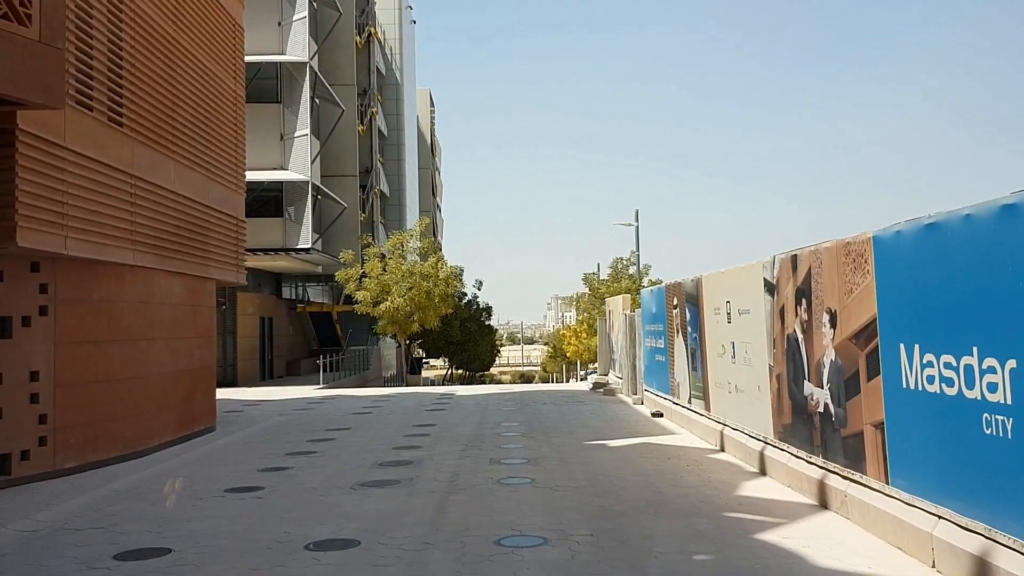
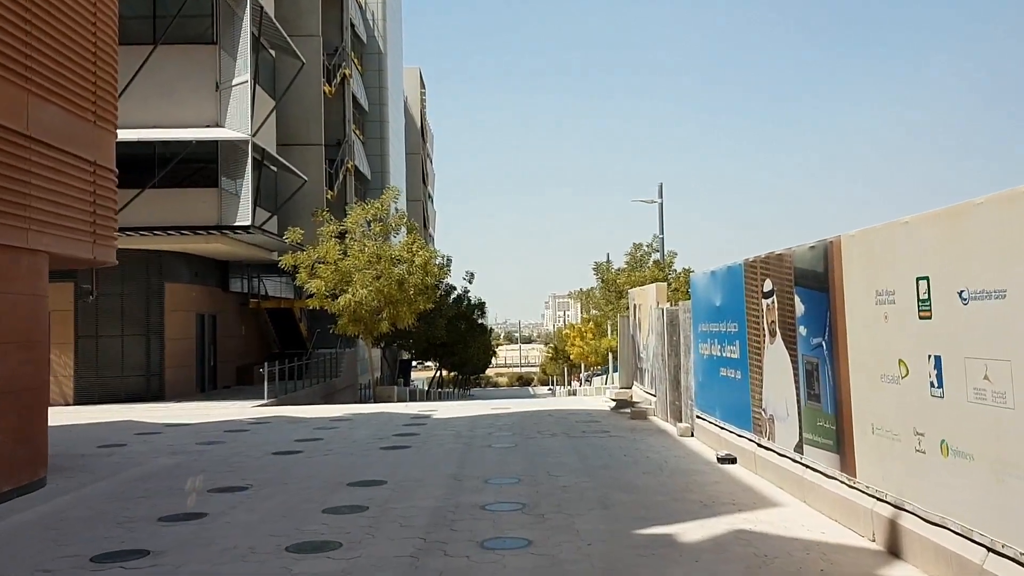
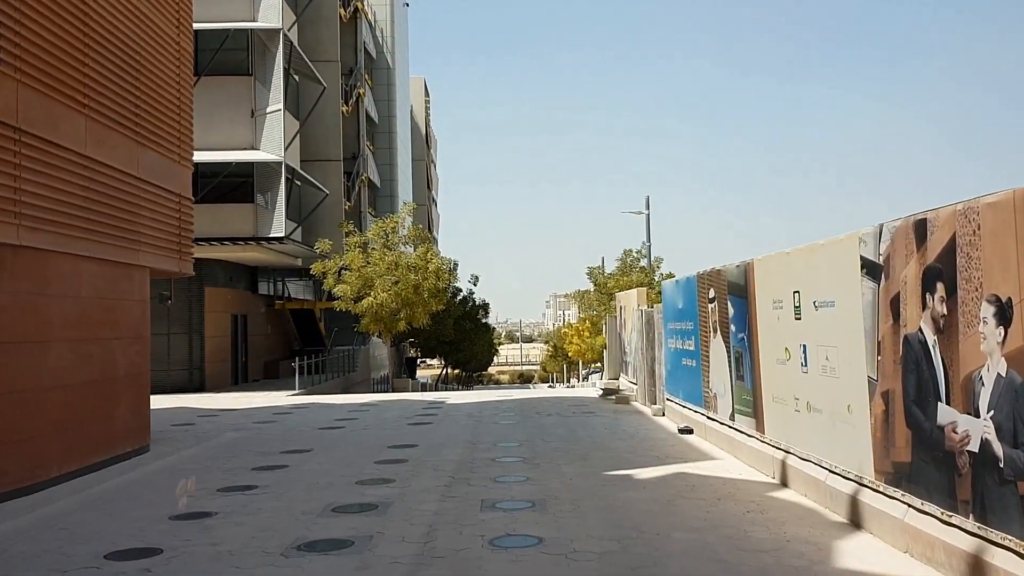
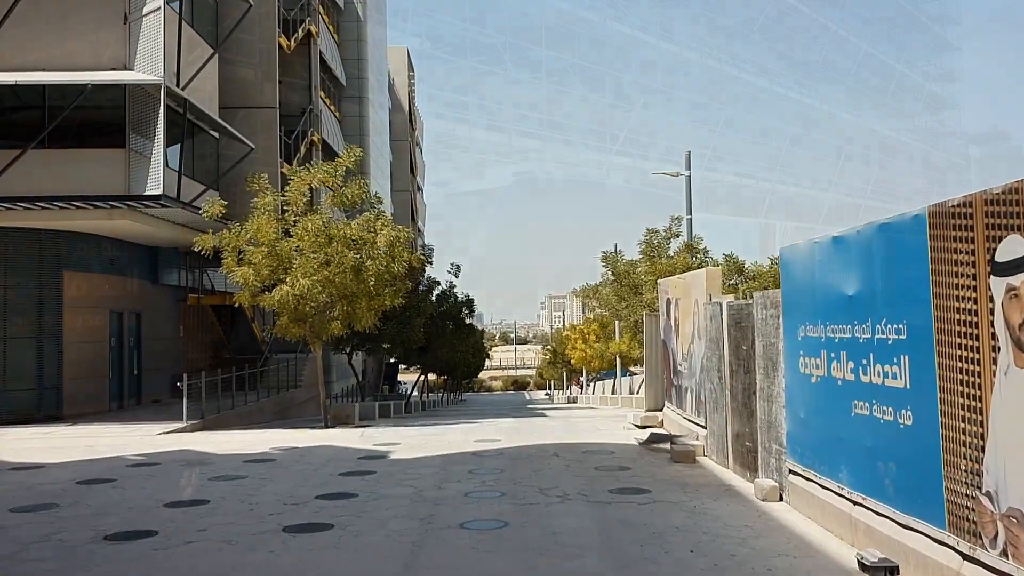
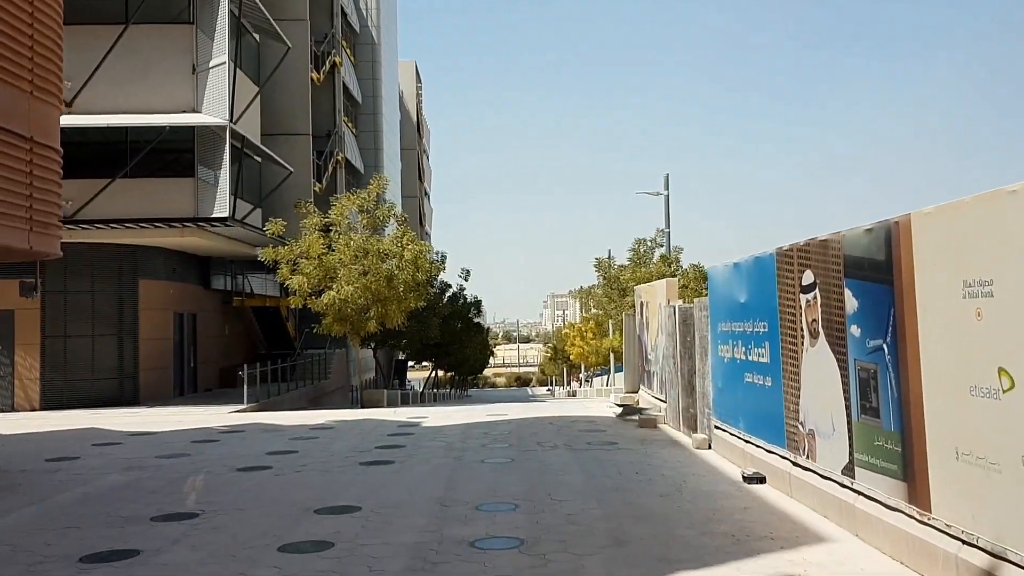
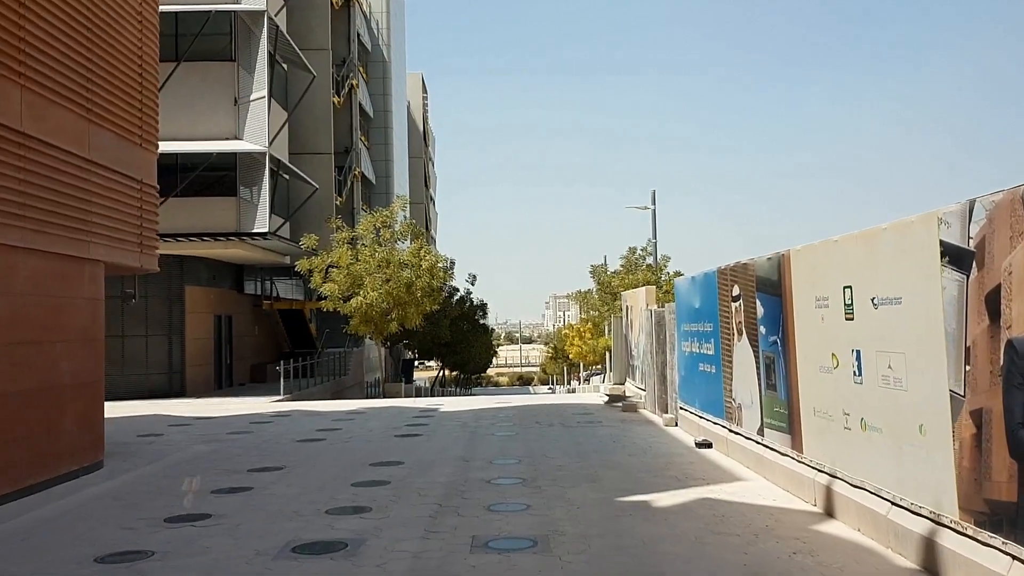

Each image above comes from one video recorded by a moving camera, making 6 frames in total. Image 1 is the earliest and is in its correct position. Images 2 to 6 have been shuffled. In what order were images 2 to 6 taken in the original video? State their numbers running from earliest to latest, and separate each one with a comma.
3, 6, 2, 5, 4
